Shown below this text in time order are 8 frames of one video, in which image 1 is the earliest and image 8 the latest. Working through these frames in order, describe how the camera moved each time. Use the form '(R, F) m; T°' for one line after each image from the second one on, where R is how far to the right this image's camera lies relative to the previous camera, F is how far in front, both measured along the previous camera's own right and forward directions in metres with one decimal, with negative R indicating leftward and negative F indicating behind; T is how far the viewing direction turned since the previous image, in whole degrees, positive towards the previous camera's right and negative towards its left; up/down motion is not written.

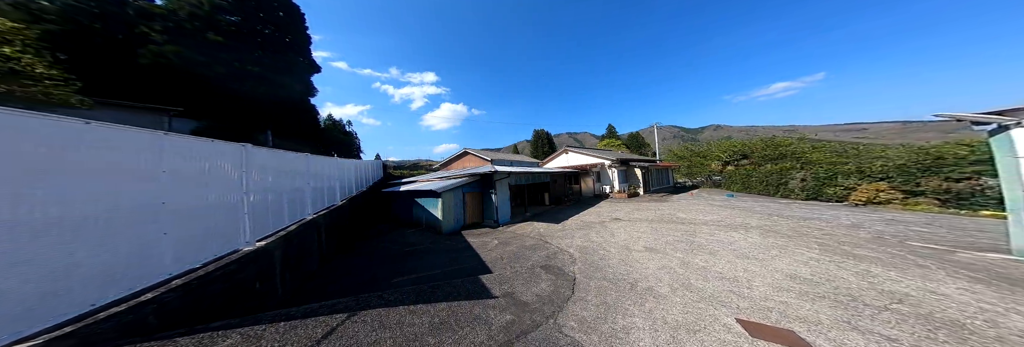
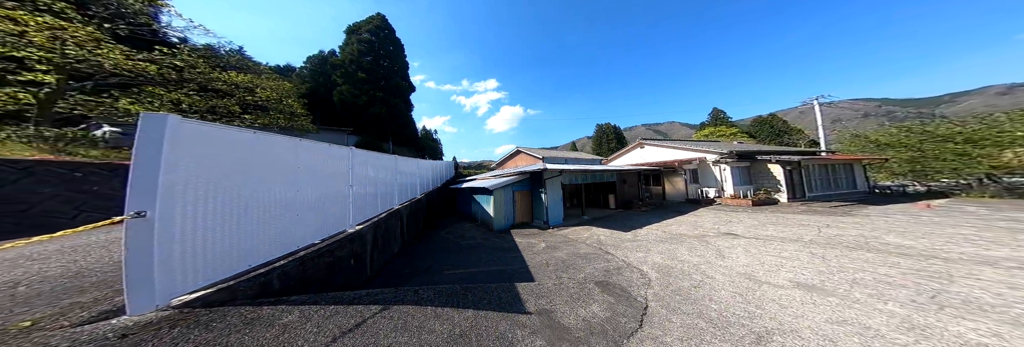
(+0.7, +0.5) m; -22°
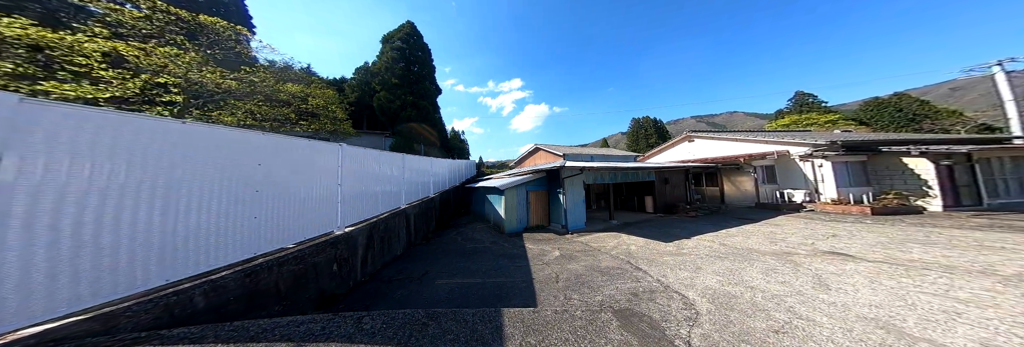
(+0.6, +0.7) m; -10°
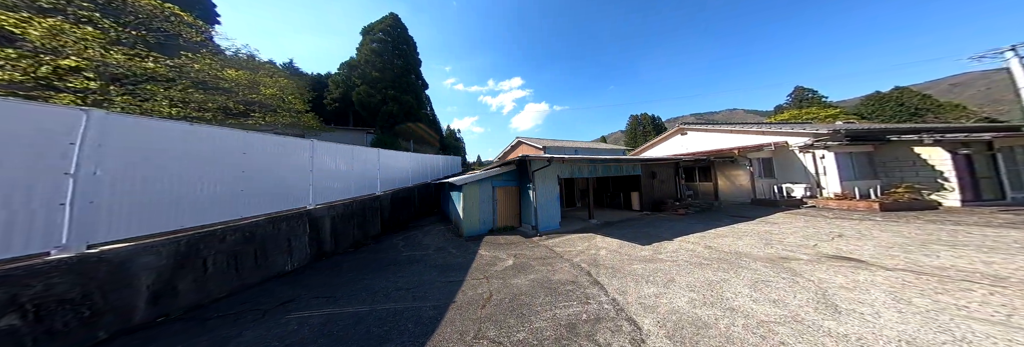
(+1.1, +0.8) m; 0°
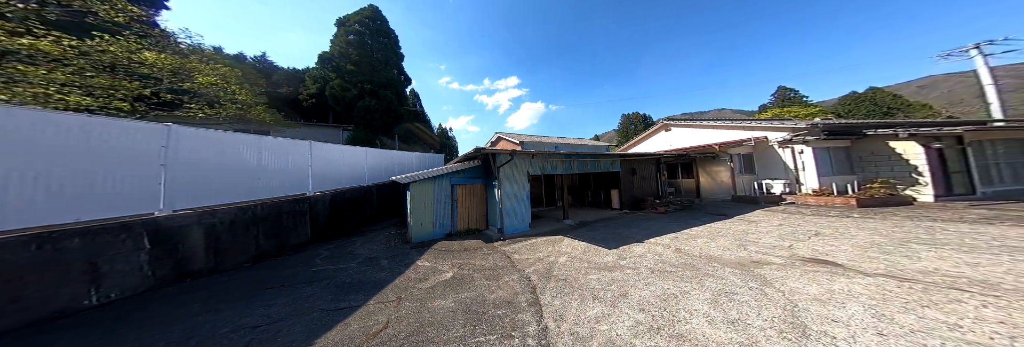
(+0.8, +0.5) m; +2°
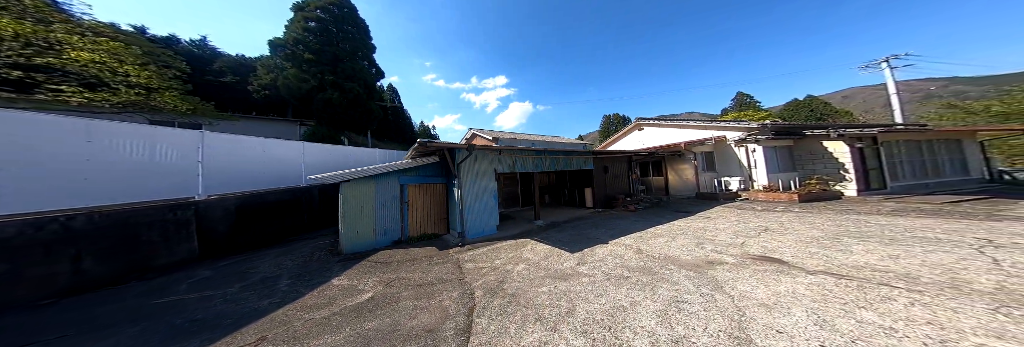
(+0.5, +0.3) m; +5°
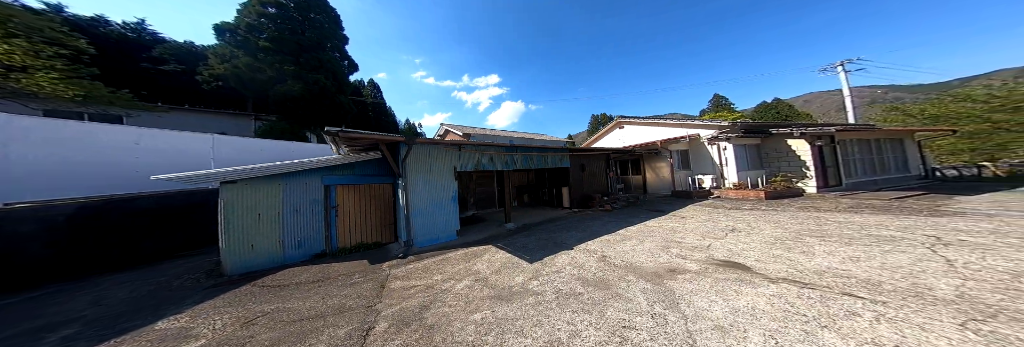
(+0.7, +0.4) m; +3°
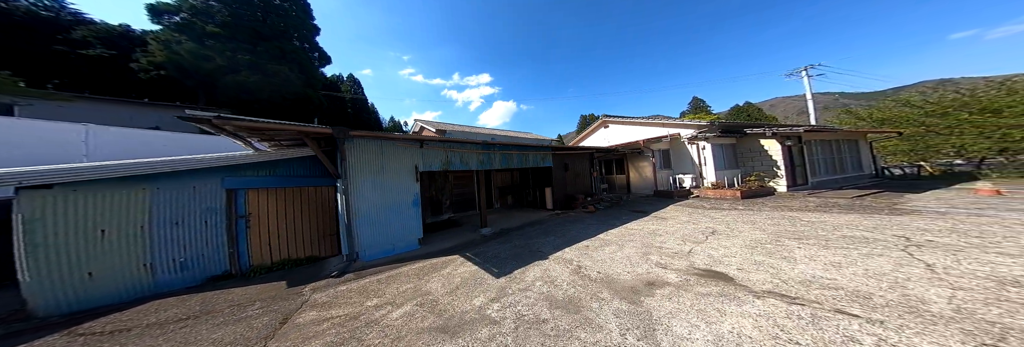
(+0.4, +0.5) m; +3°
